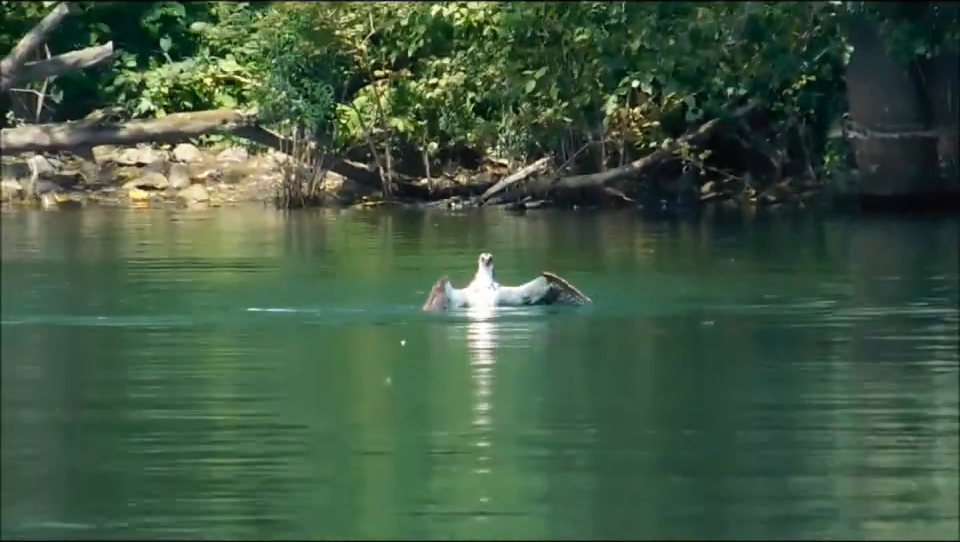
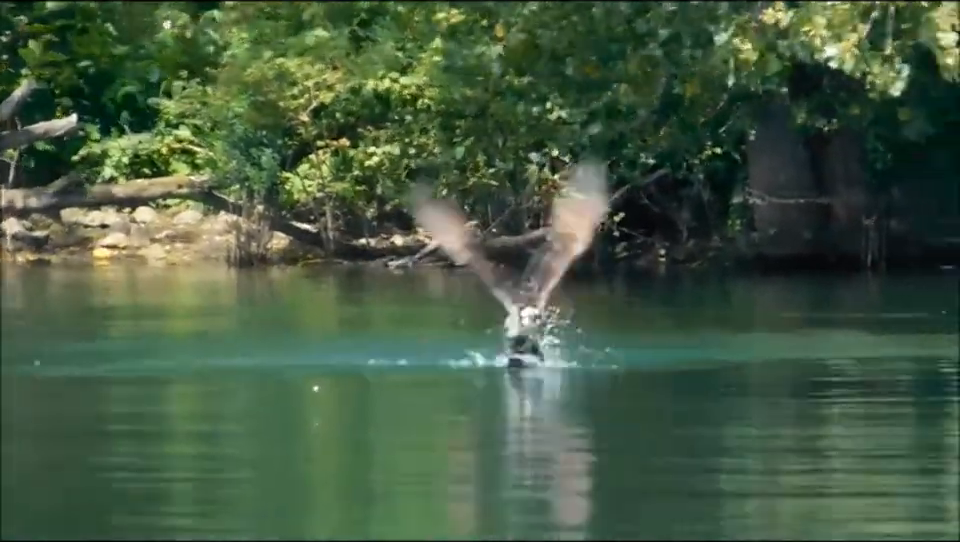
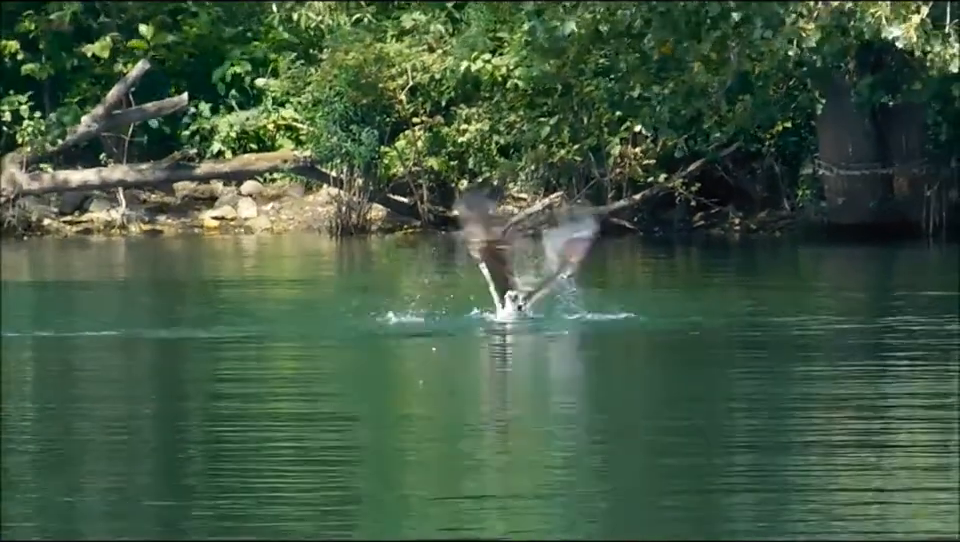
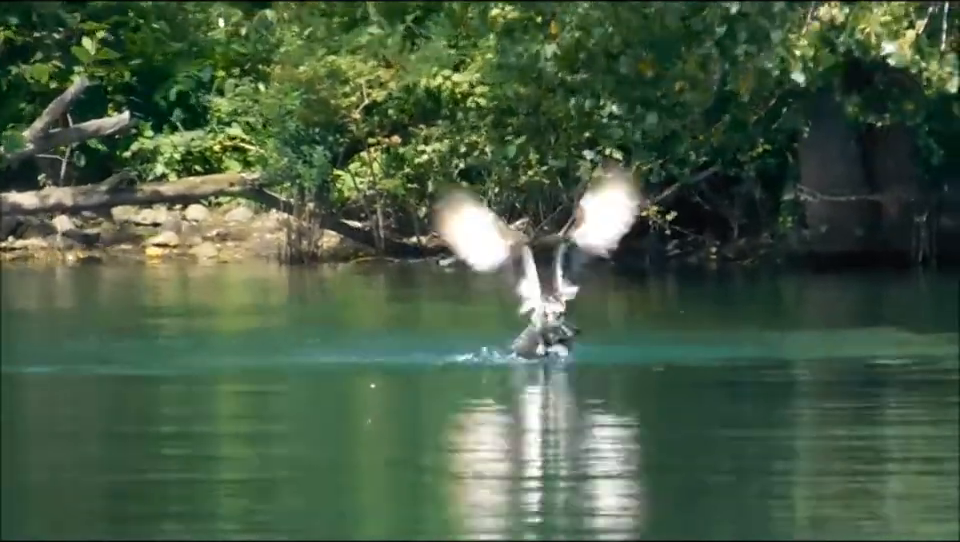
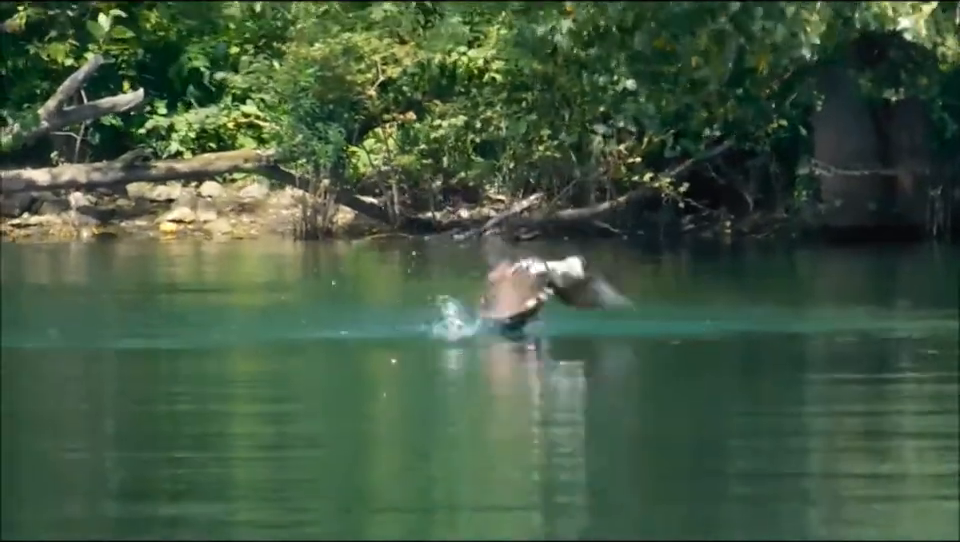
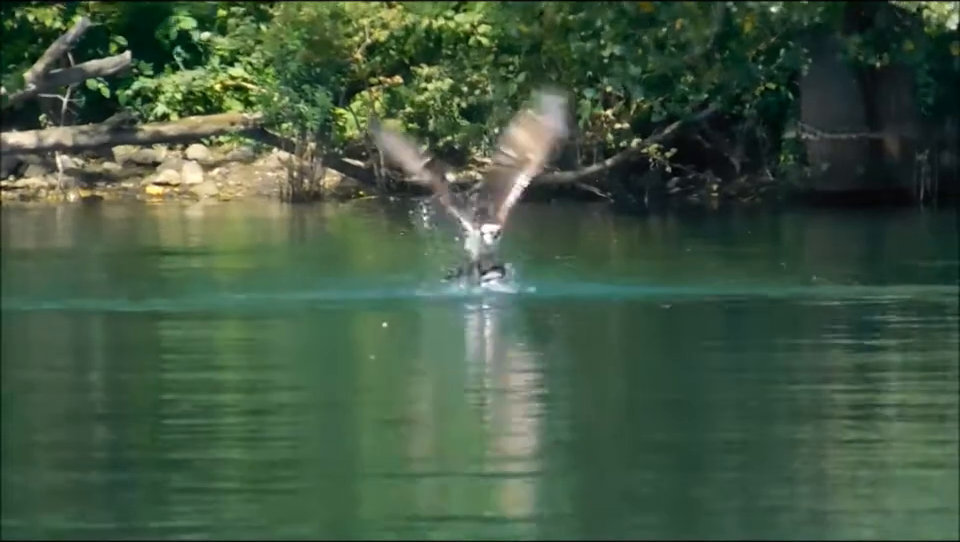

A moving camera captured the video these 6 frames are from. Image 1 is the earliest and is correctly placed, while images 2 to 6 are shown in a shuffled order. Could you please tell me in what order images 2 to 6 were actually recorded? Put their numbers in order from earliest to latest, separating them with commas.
3, 6, 5, 4, 2
